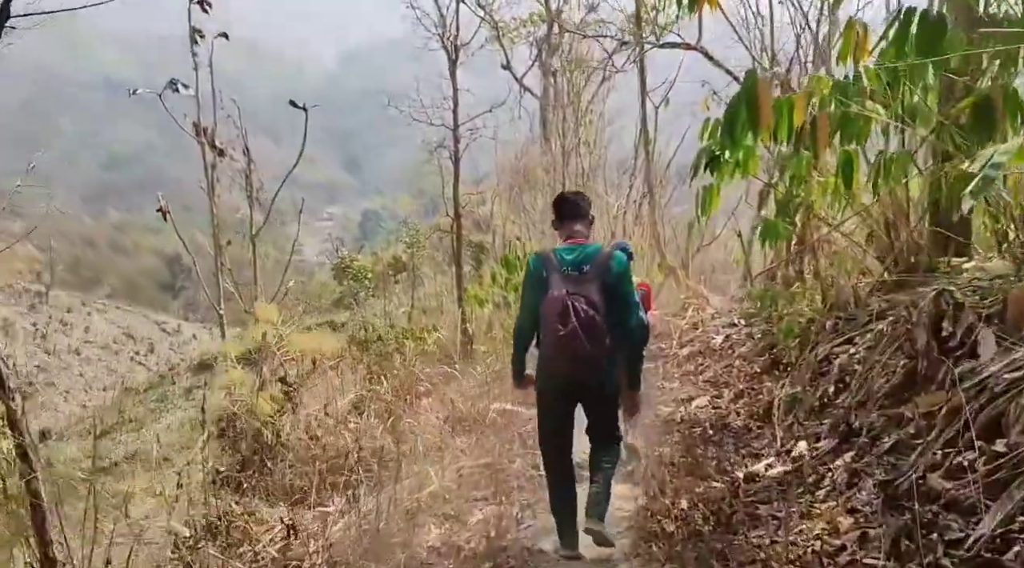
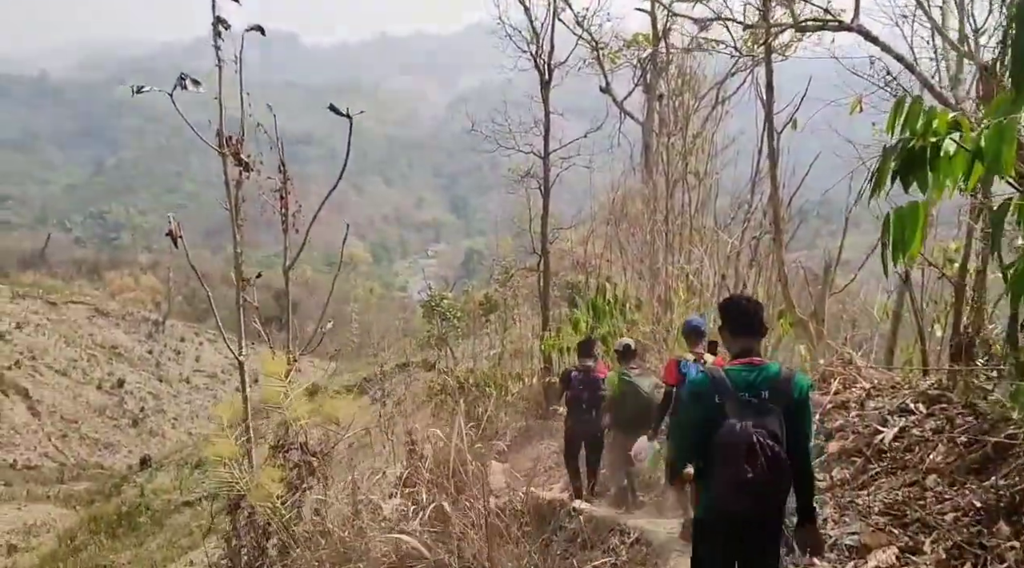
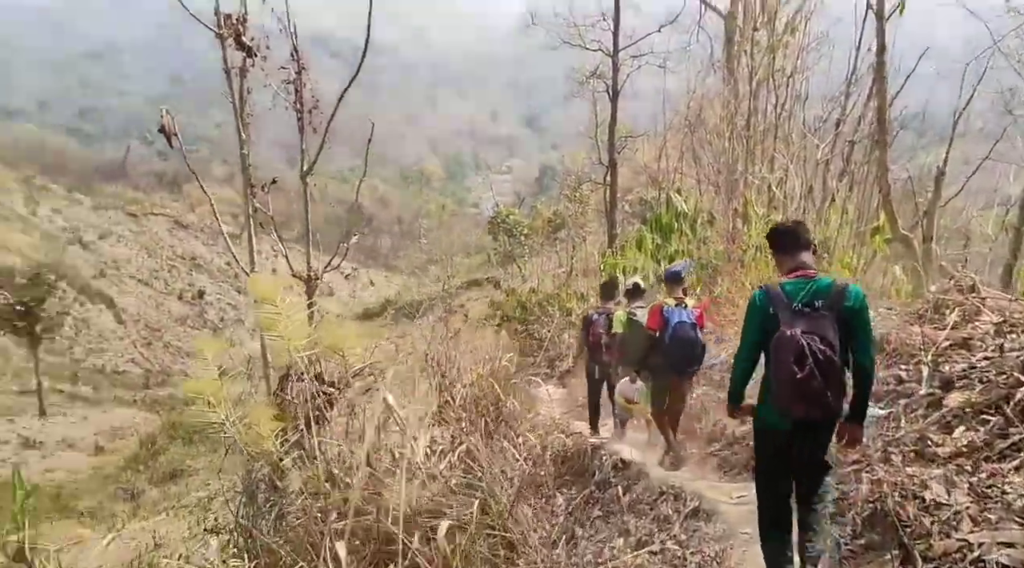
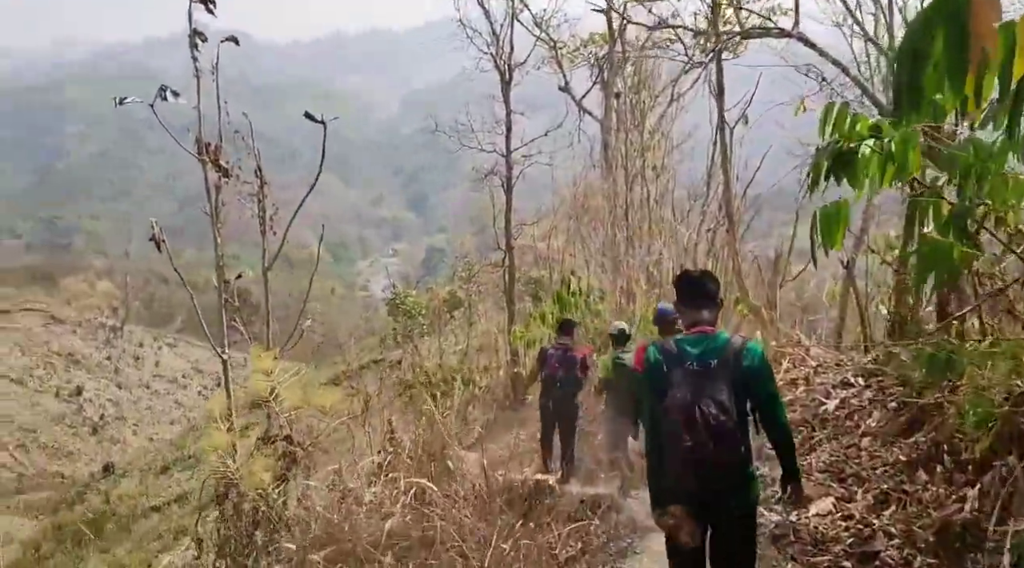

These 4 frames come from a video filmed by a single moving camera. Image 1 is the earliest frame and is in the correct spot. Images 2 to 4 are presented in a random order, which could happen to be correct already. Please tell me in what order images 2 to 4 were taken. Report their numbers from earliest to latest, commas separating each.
4, 2, 3
